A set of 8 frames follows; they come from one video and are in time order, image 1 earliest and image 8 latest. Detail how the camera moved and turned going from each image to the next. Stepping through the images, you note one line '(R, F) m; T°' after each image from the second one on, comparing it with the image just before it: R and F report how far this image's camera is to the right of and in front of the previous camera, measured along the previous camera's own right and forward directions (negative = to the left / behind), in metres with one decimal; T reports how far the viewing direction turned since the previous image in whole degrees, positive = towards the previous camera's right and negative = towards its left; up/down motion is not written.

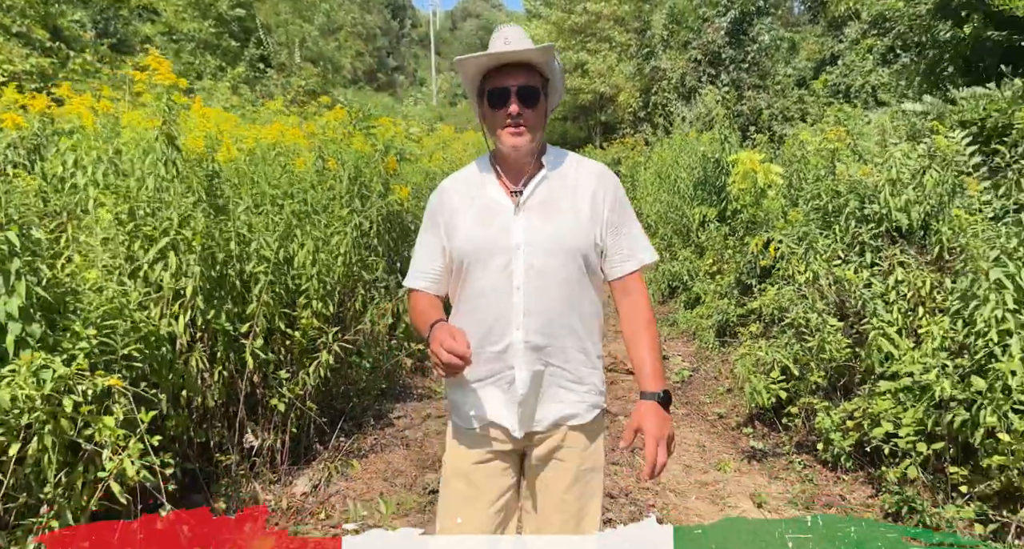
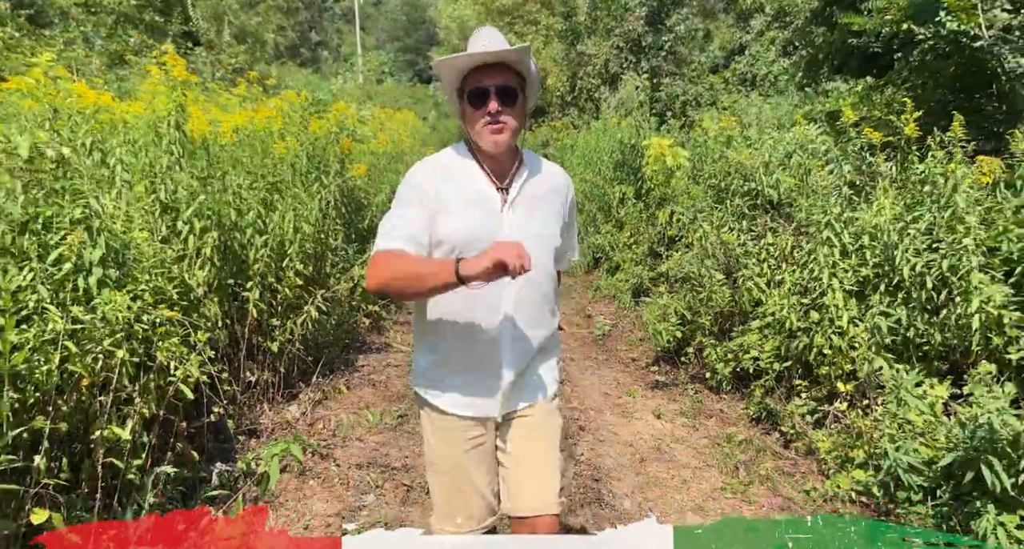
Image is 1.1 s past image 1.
(-0.1, -0.8) m; +6°
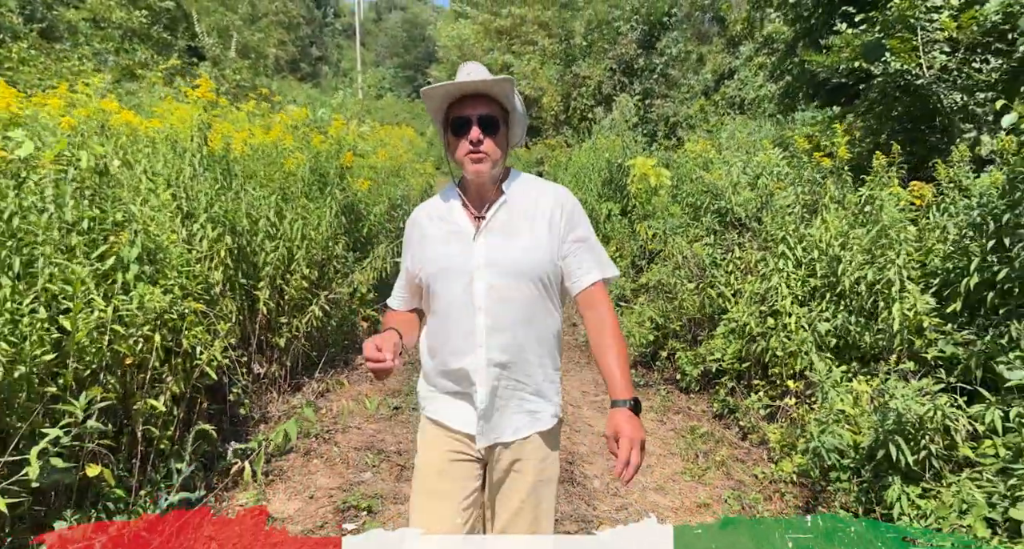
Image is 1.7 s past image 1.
(+0.1, -0.4) m; 0°
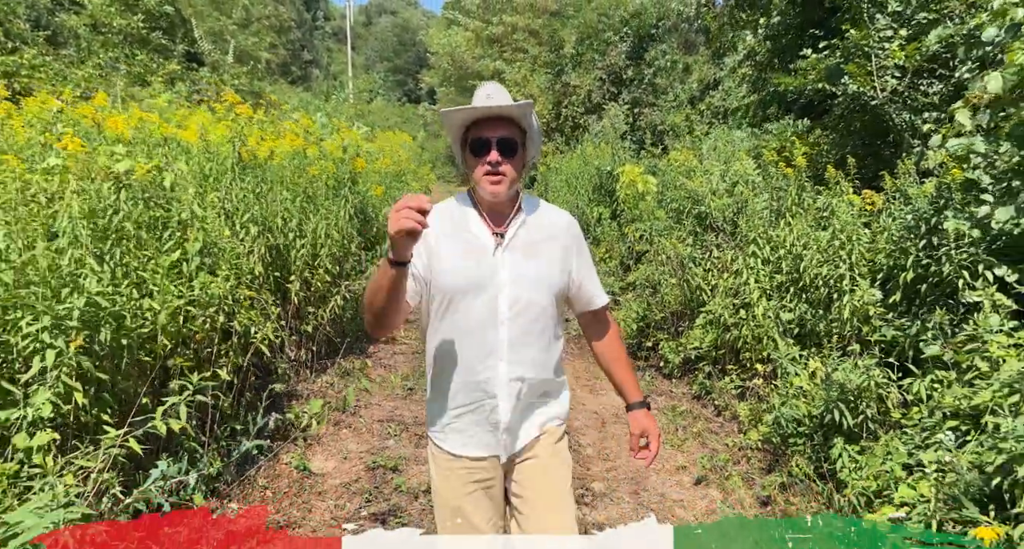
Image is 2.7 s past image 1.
(-0.1, -0.5) m; +1°
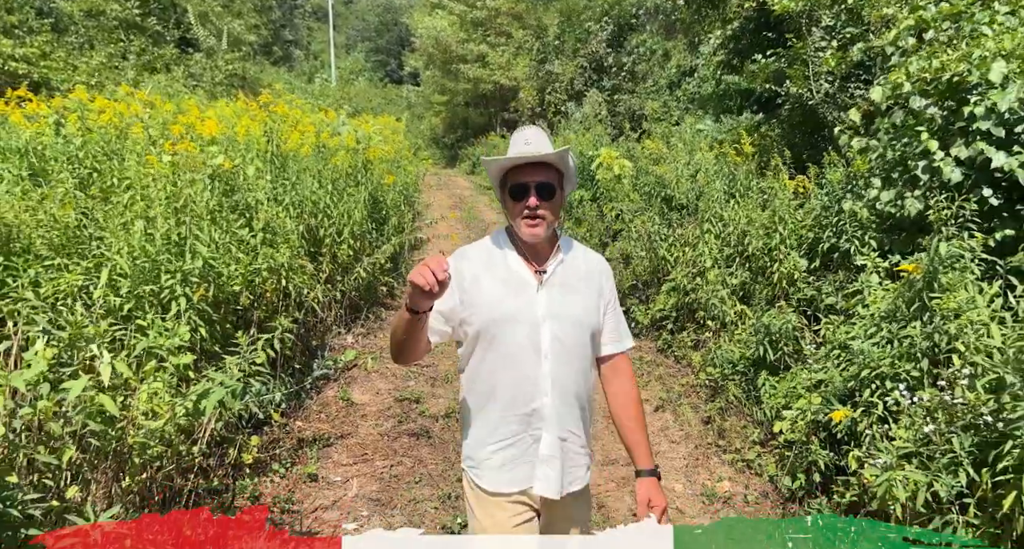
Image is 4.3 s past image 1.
(-0.1, -0.9) m; +2°
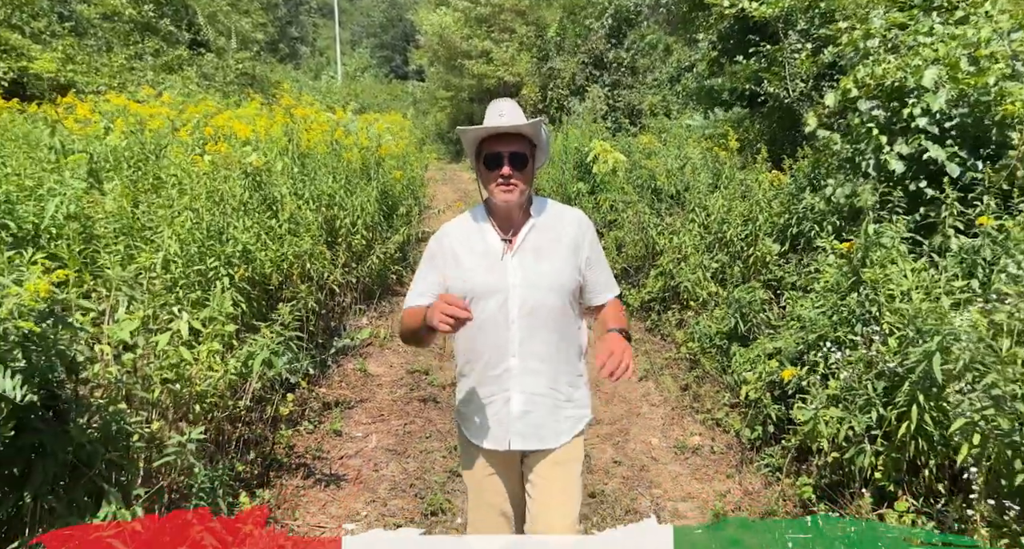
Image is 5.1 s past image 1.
(+0.1, -0.5) m; -1°
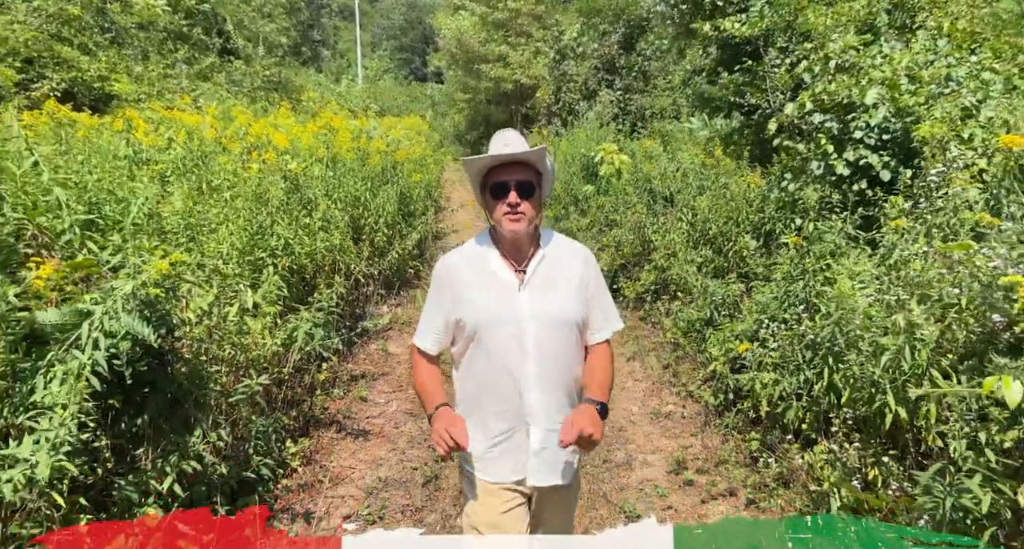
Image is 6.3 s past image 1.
(+0.1, -0.7) m; -2°
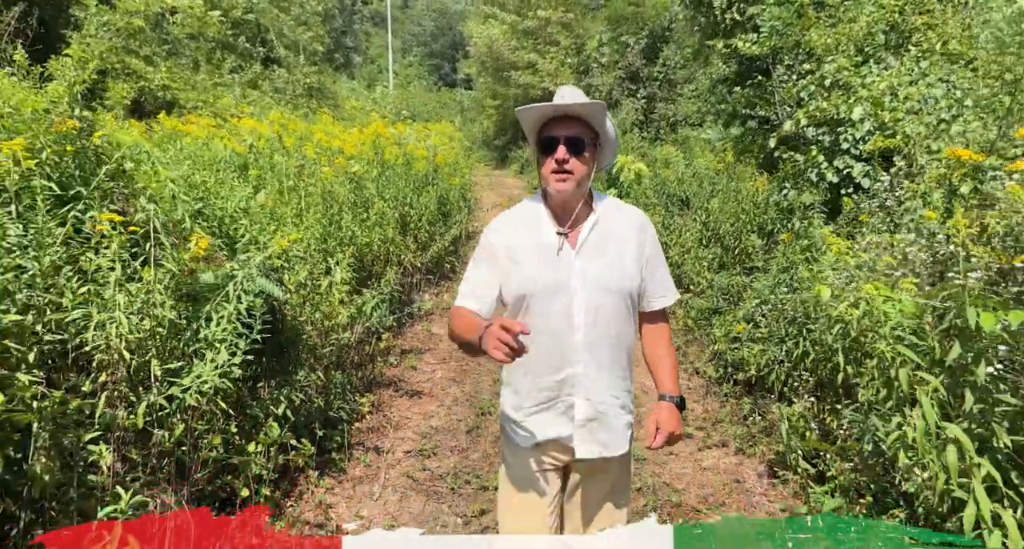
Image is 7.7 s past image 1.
(0.0, -0.8) m; -2°
